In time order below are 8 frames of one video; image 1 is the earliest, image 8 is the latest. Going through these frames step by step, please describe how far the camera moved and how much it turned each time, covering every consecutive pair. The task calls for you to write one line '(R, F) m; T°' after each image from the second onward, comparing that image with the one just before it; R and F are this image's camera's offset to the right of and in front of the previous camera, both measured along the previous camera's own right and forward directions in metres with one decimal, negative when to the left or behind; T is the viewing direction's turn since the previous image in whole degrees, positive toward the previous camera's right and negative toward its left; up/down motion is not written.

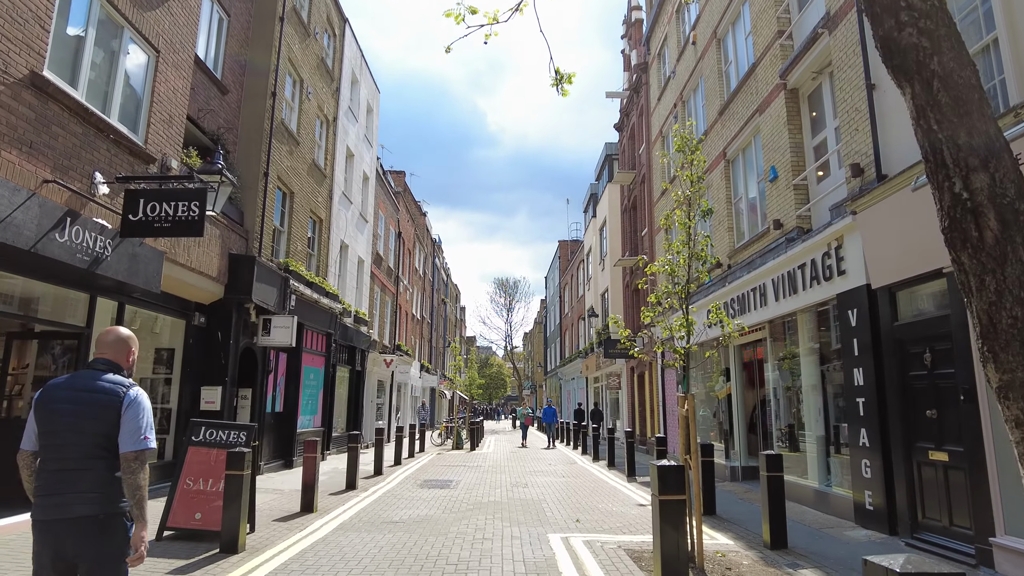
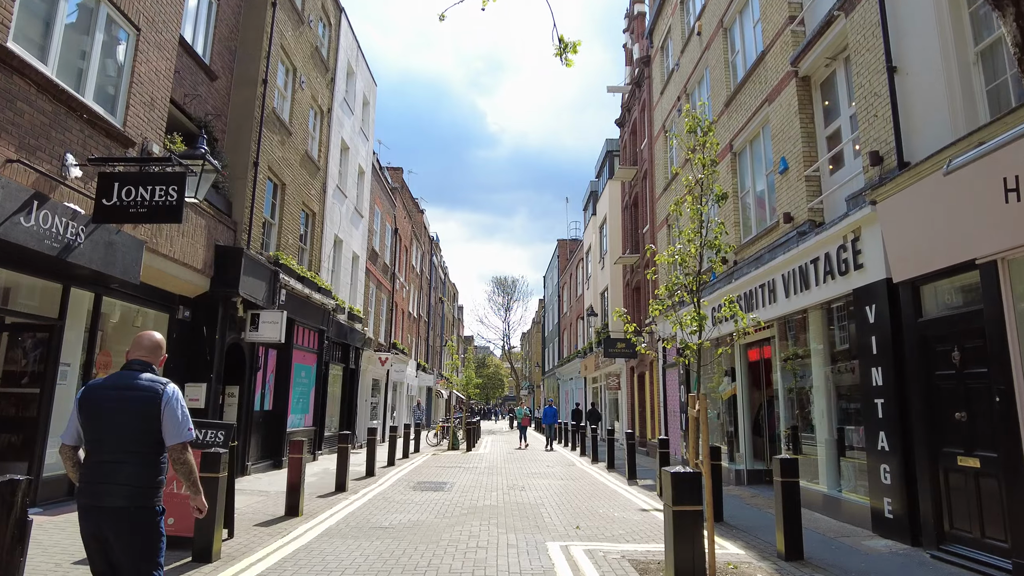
(0.0, +0.4) m; 0°
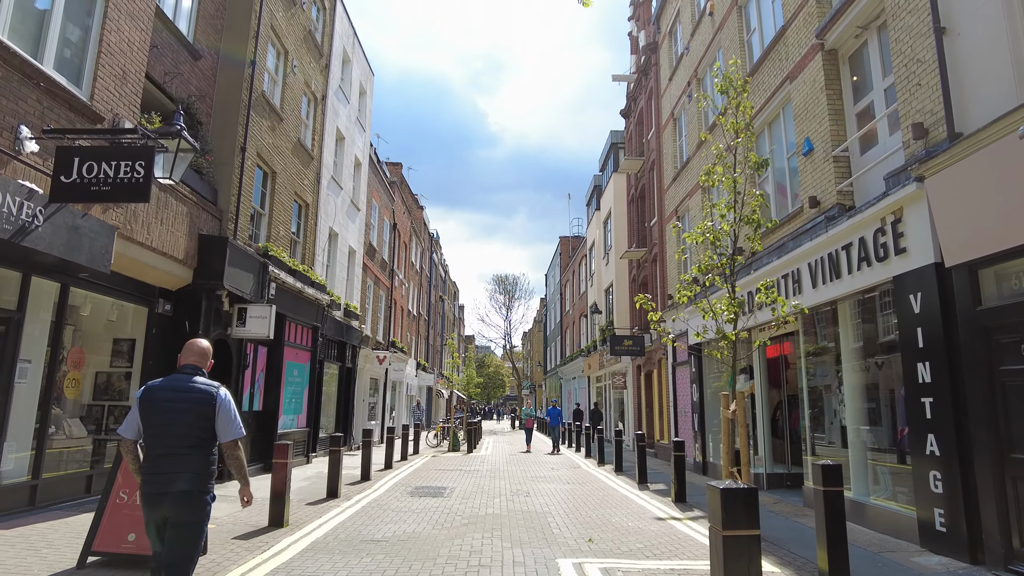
(0.0, +0.7) m; 0°
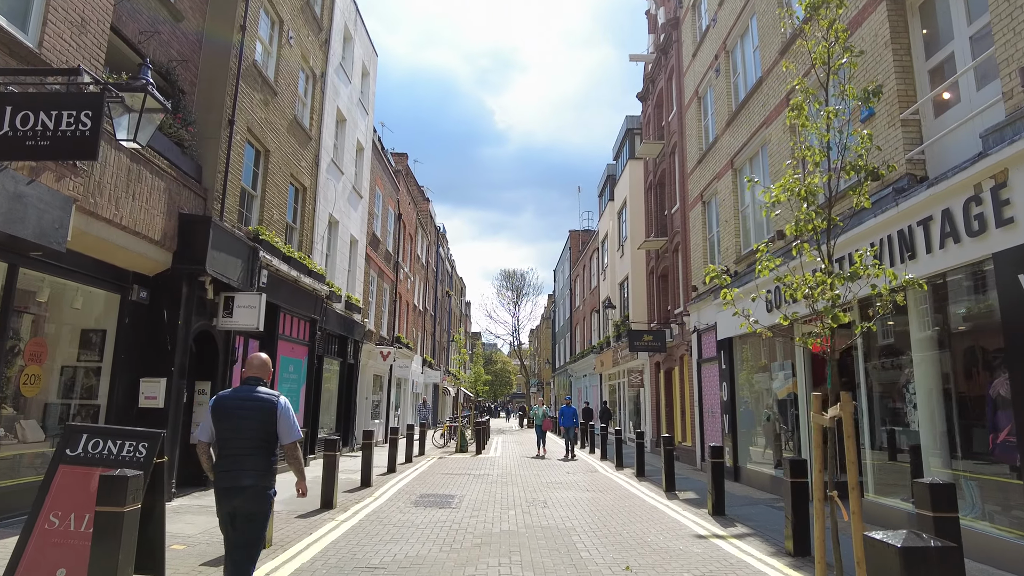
(-0.1, +1.1) m; -1°
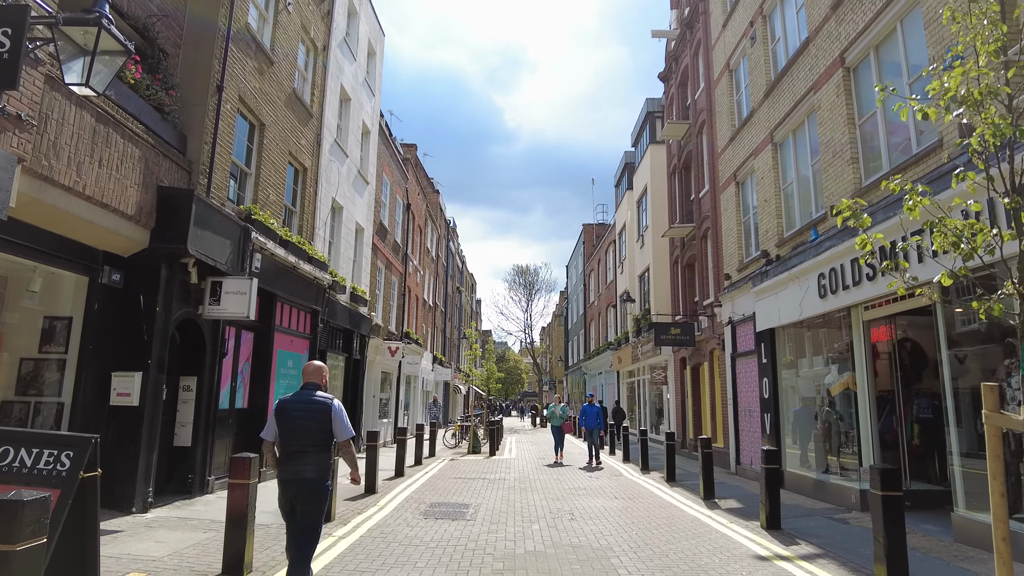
(-0.2, +1.1) m; -1°
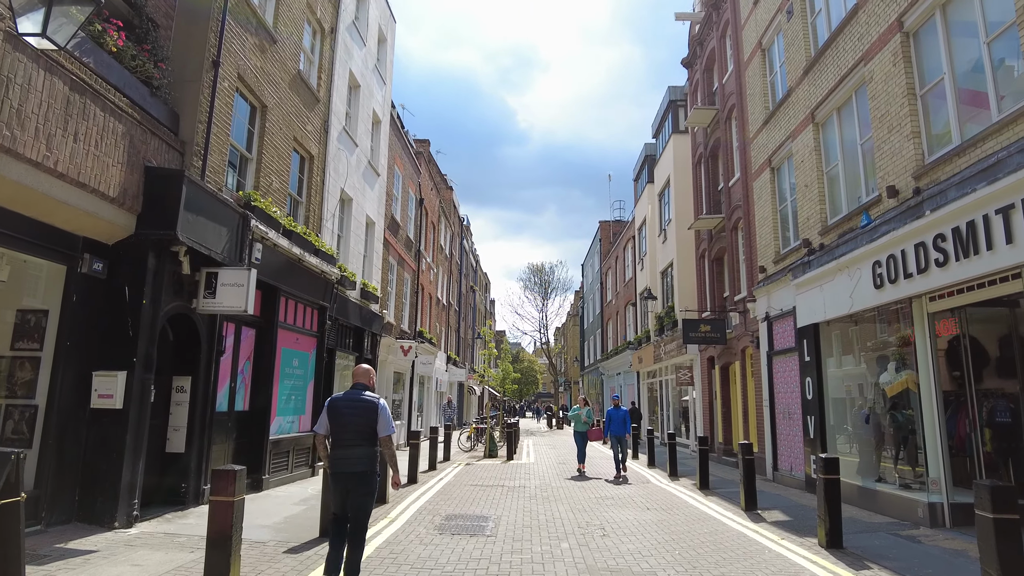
(-0.1, +0.8) m; -1°
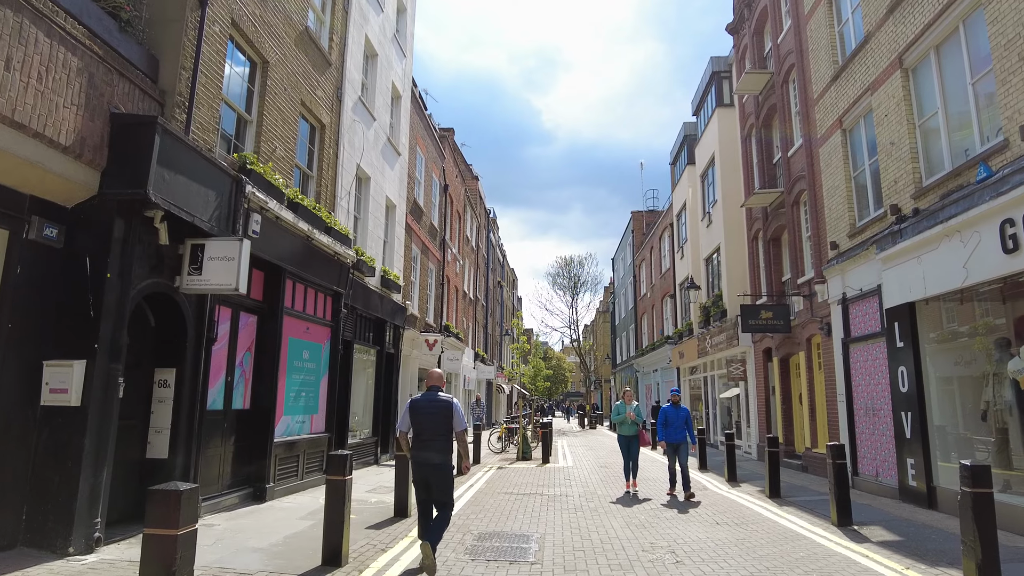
(-0.2, +1.5) m; -2°
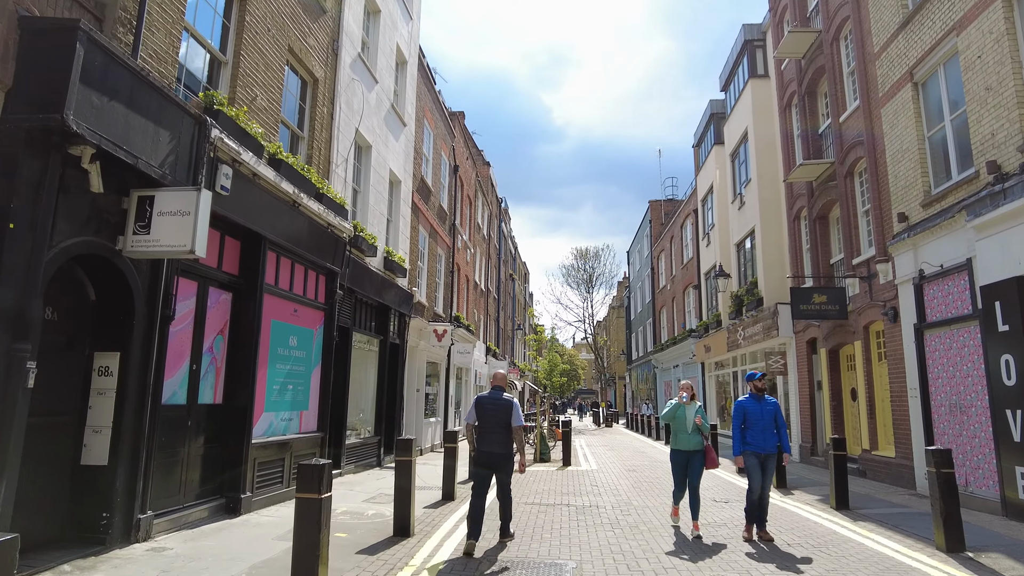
(-0.2, +1.5) m; -1°
